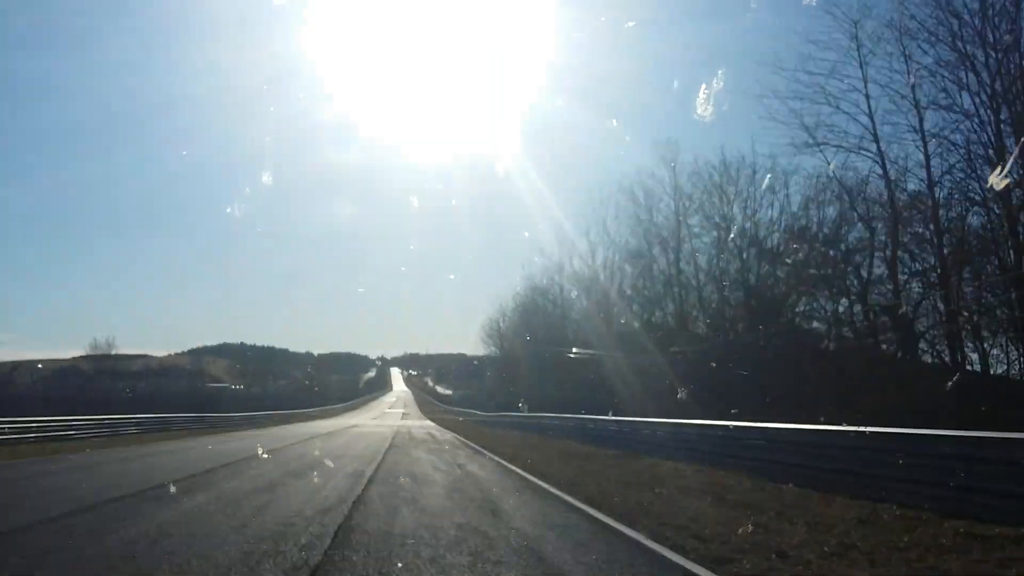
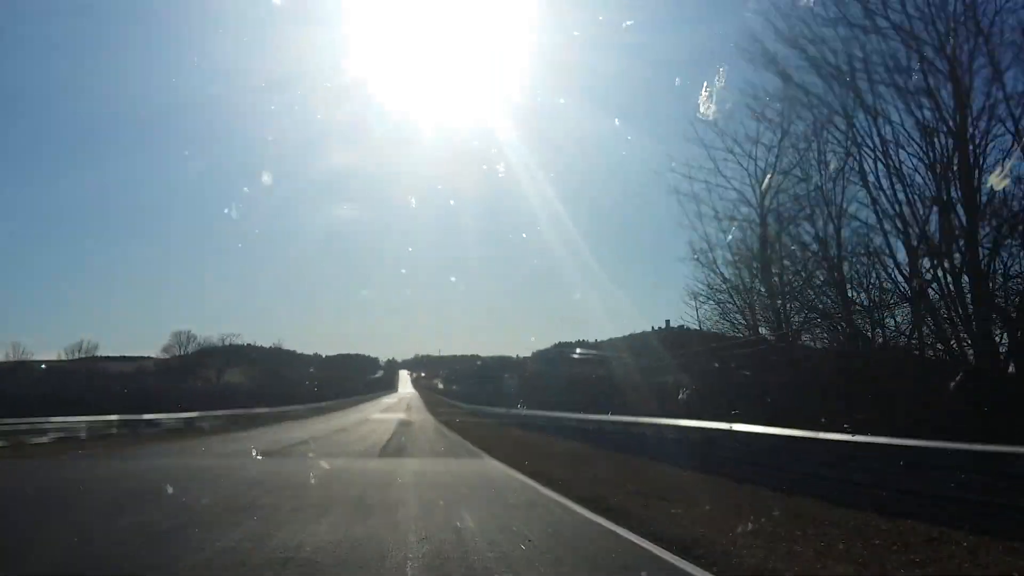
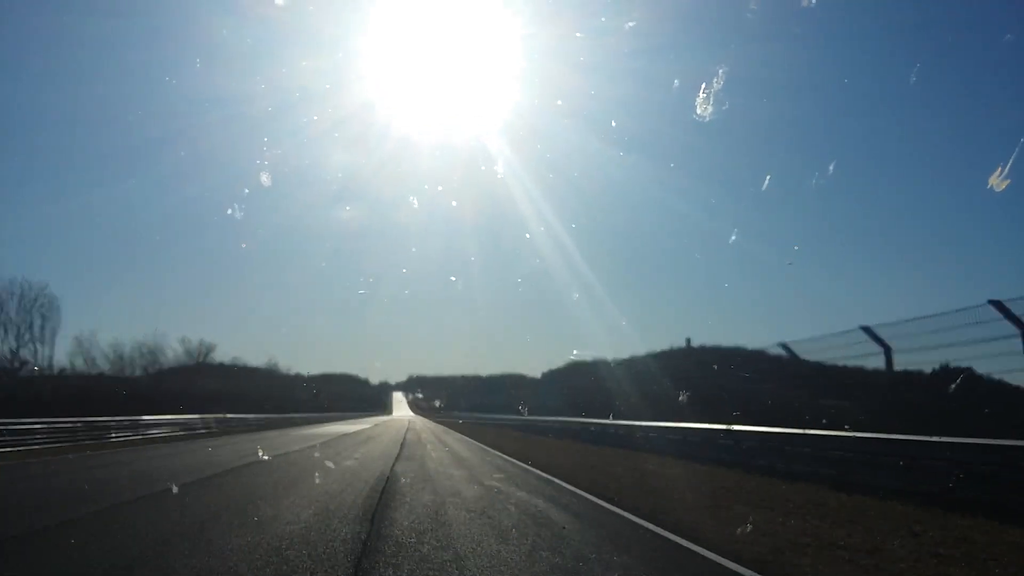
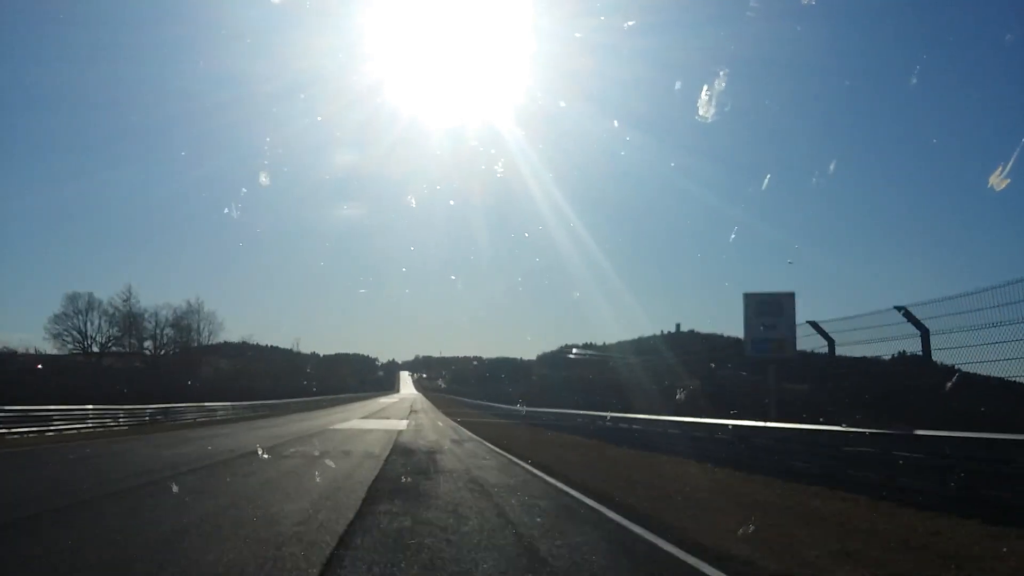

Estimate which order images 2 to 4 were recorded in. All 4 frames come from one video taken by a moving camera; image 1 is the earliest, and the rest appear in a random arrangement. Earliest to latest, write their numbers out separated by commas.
2, 4, 3
